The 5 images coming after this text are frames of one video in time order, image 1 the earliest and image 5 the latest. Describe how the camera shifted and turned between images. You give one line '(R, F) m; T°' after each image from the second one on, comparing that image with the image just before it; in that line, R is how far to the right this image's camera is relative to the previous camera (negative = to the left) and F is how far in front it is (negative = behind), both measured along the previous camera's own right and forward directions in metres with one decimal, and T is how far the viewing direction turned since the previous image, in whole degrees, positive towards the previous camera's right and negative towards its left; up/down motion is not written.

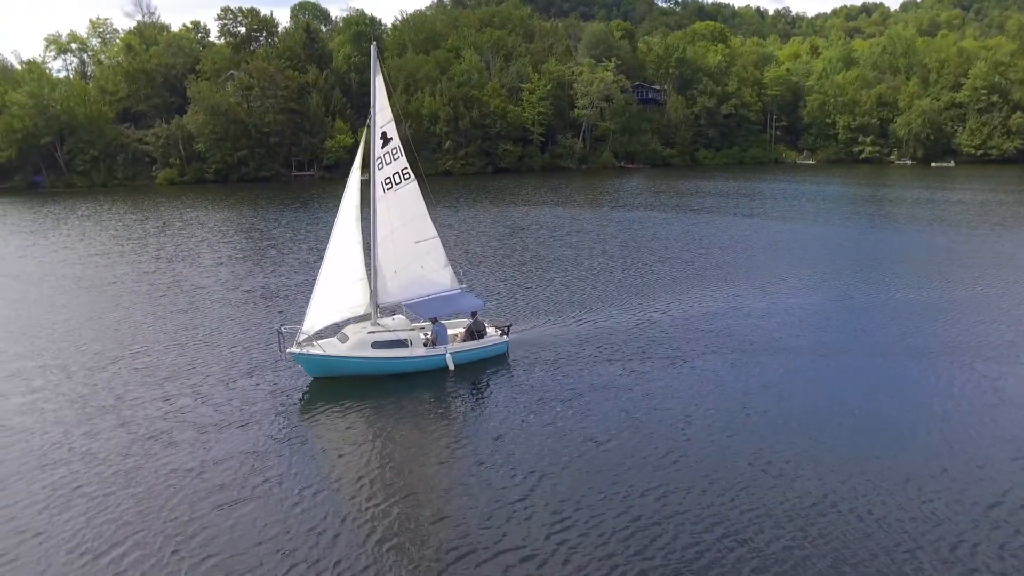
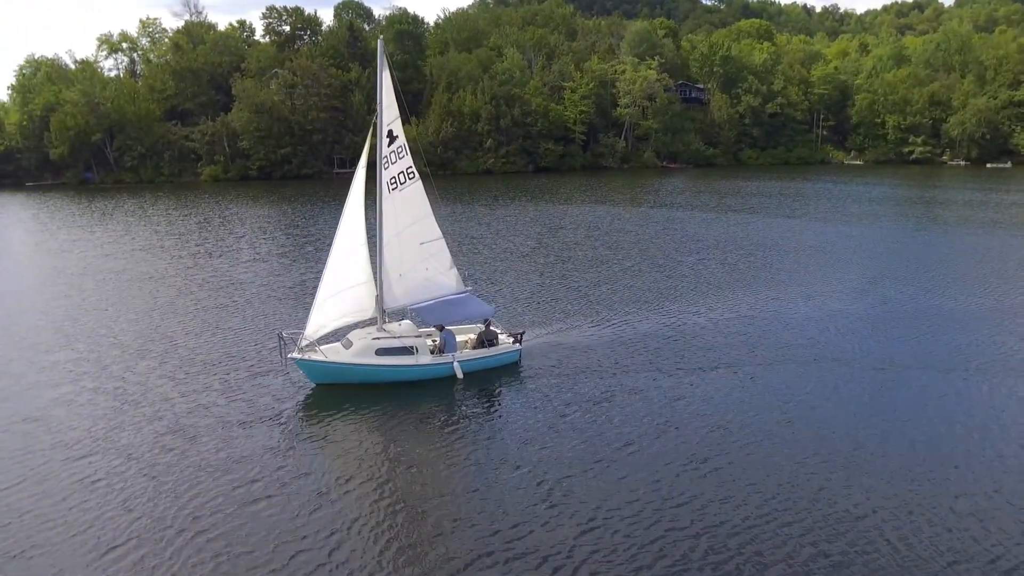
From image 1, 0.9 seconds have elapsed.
(+0.5, +0.8) m; -3°
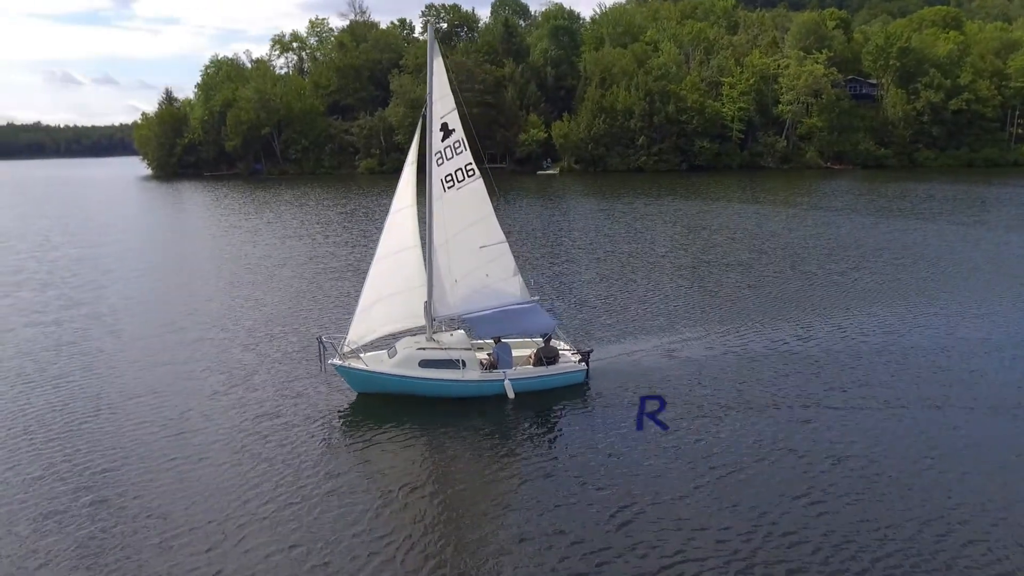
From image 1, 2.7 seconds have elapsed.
(+1.3, +1.7) m; -11°
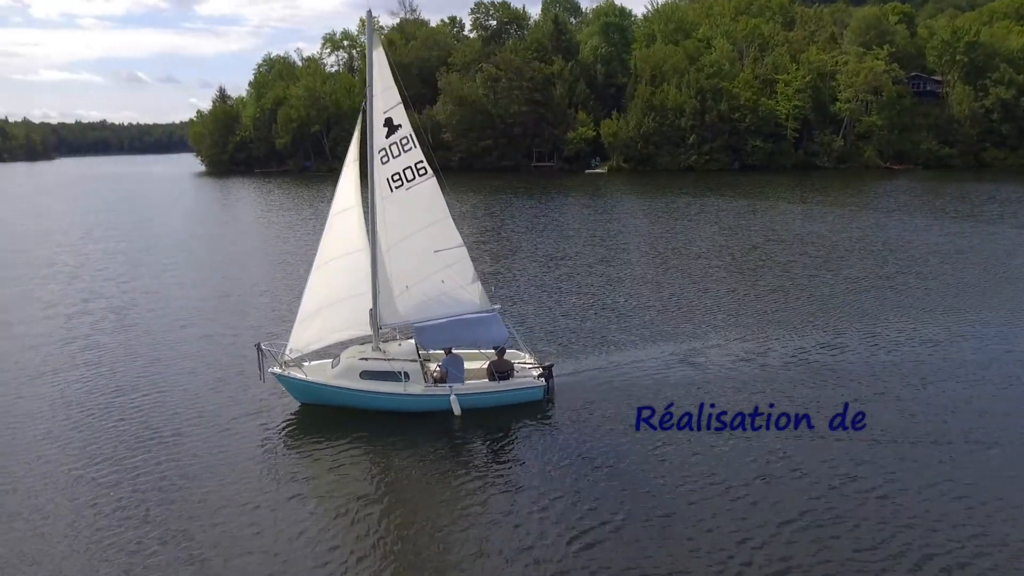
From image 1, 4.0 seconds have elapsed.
(+1.4, +0.9) m; -4°
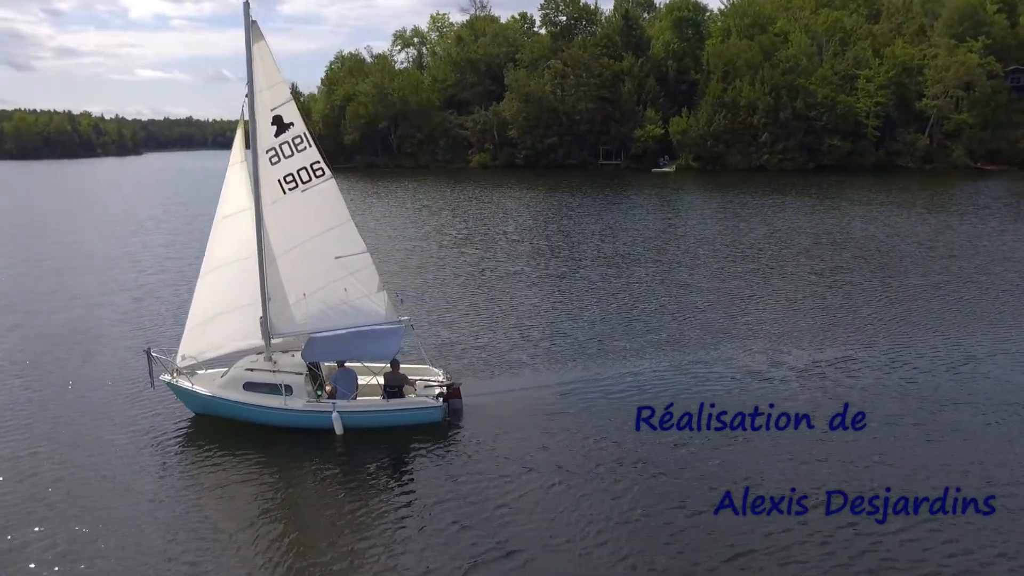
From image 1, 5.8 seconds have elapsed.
(+2.4, +0.9) m; -5°
